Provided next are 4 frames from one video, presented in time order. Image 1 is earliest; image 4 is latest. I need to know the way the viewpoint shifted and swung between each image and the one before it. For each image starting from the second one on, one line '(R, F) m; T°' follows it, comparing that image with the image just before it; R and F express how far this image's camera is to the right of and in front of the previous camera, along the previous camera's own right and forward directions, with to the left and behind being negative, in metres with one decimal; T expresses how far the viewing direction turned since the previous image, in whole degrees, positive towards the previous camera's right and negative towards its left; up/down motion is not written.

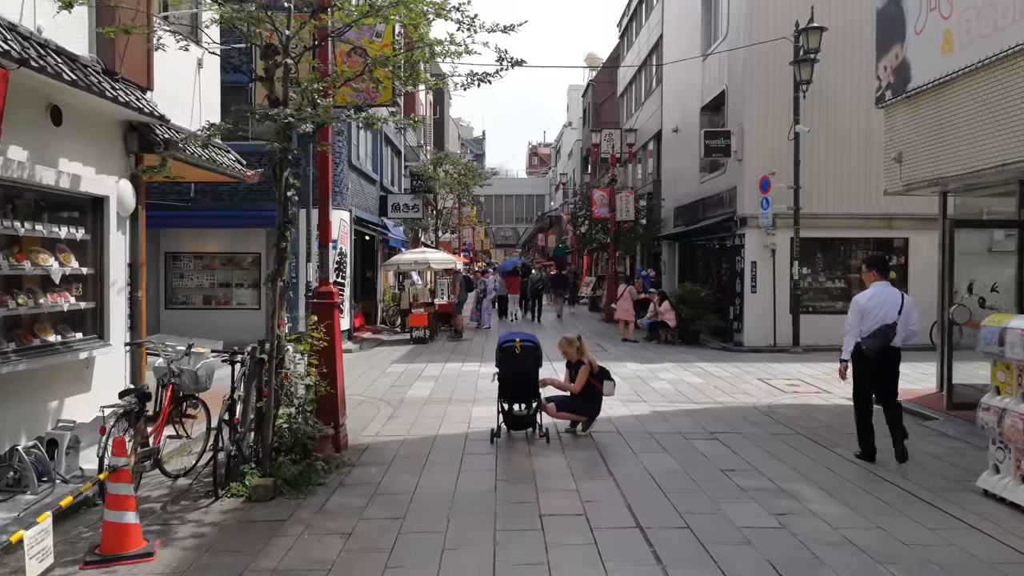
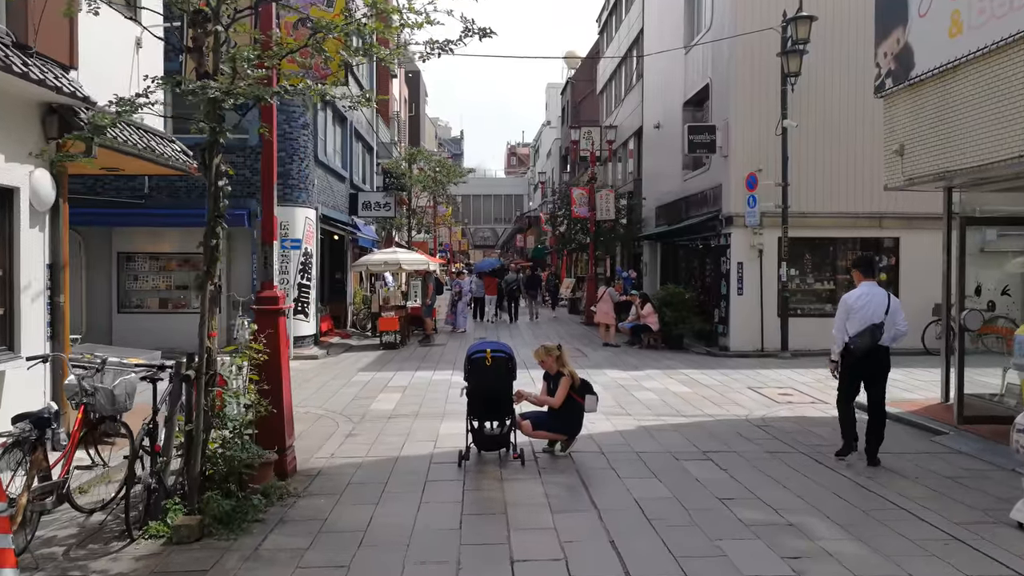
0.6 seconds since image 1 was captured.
(+0.1, +0.9) m; +1°
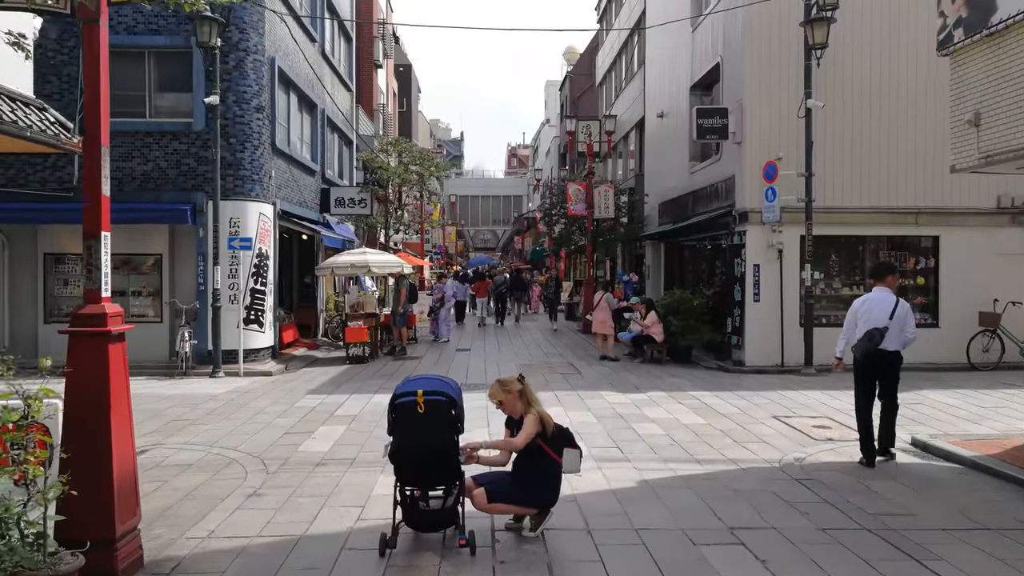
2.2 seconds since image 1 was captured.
(+0.3, +2.2) m; 0°
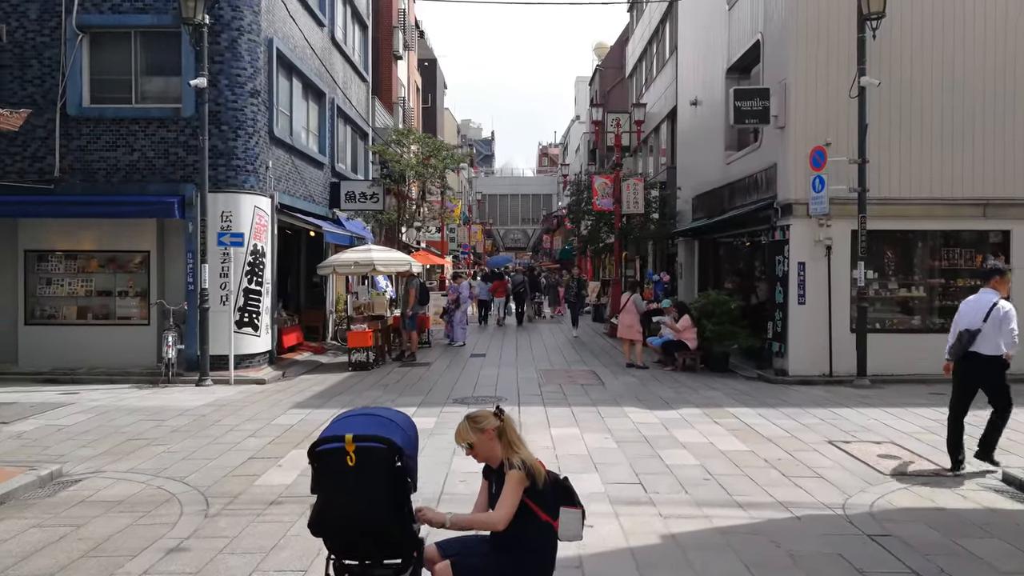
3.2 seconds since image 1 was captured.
(+0.3, +1.4) m; -2°
